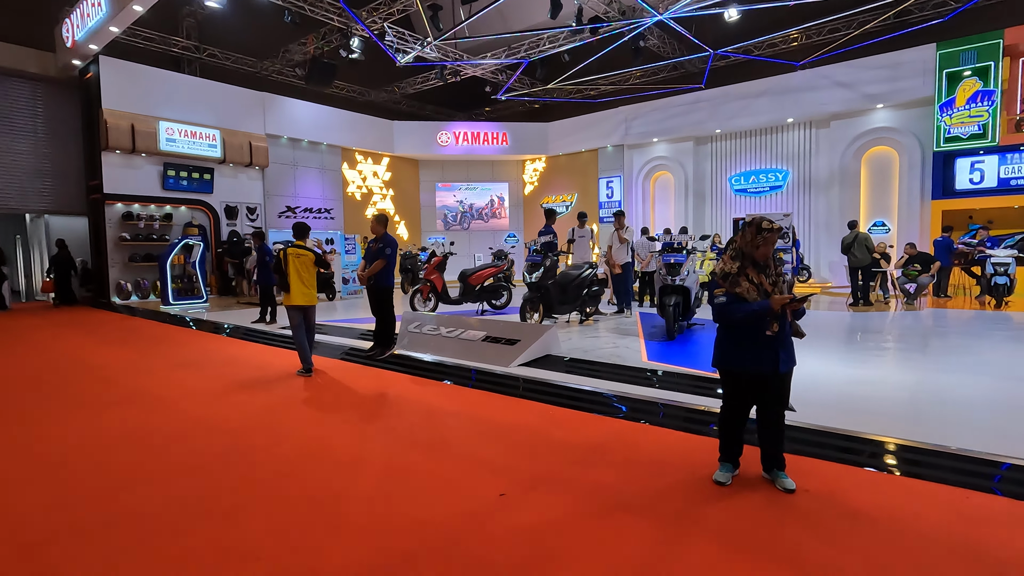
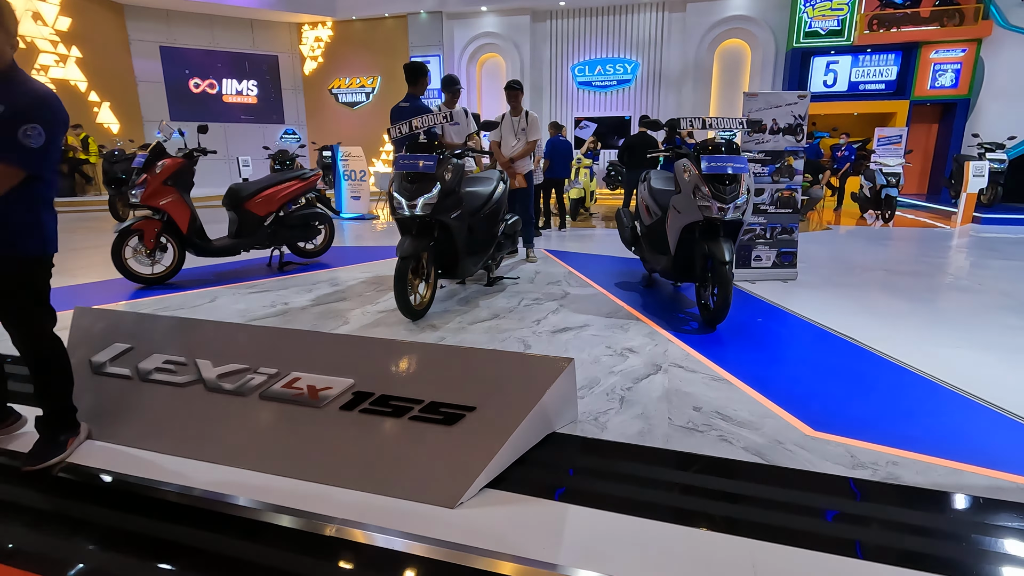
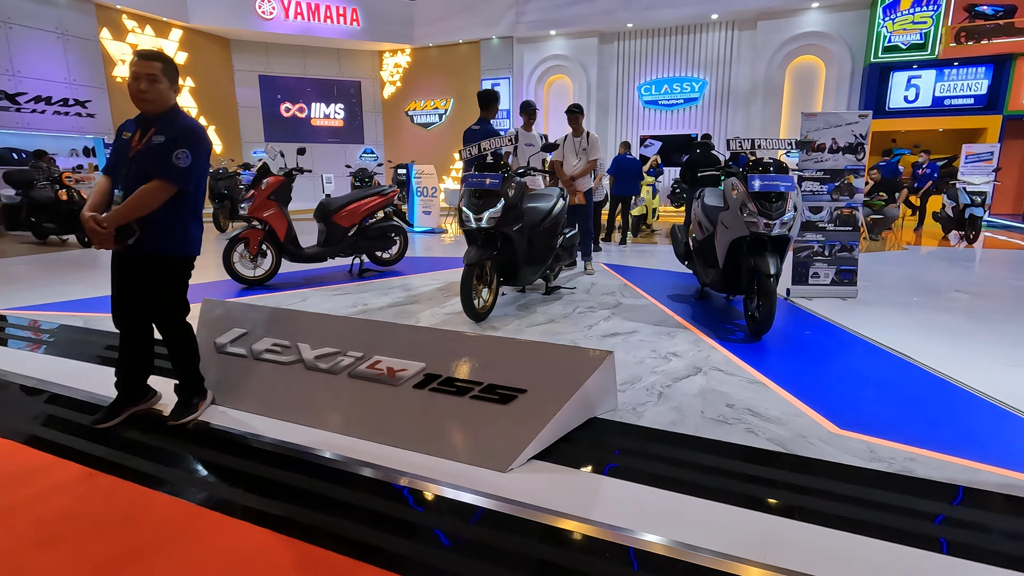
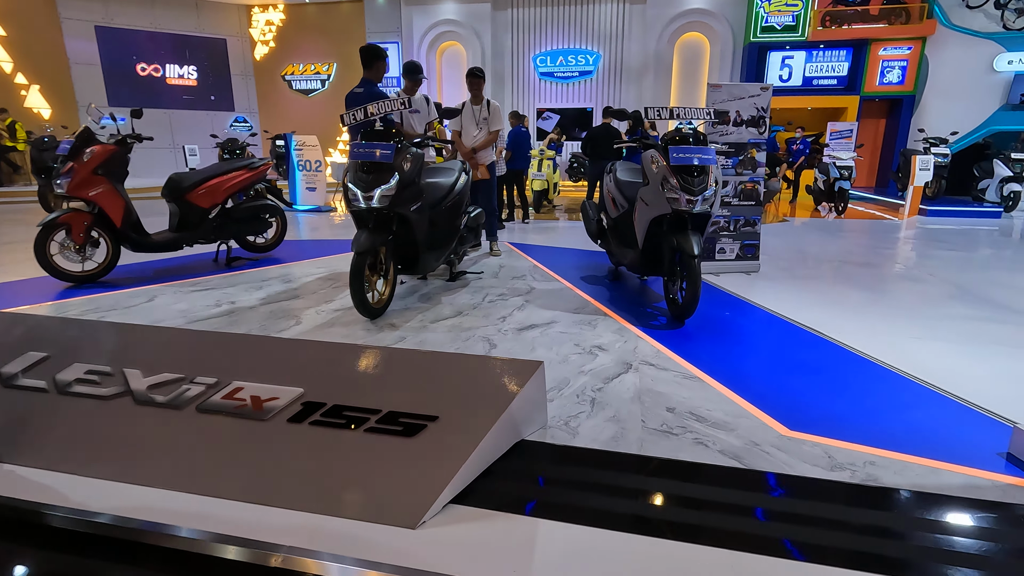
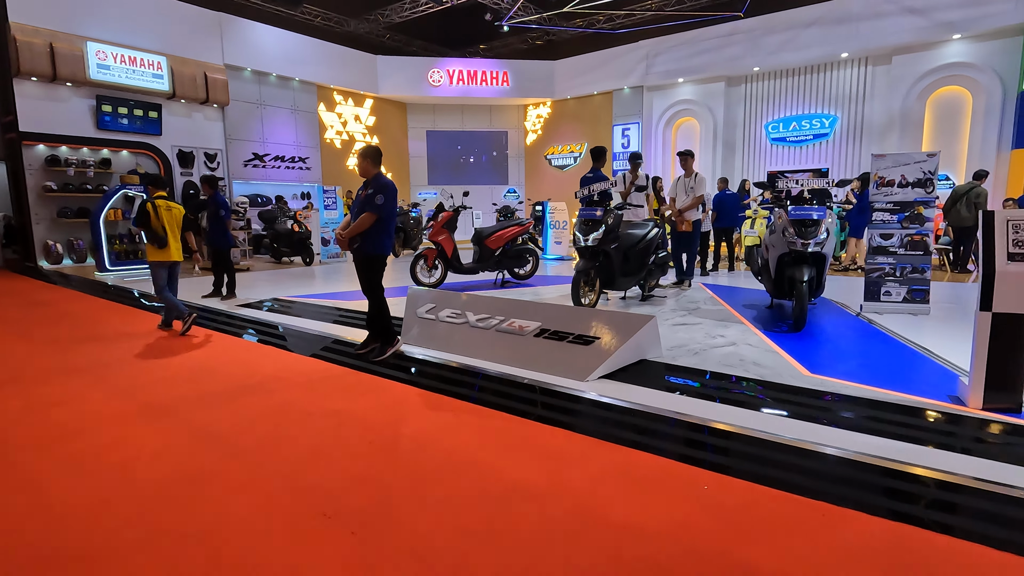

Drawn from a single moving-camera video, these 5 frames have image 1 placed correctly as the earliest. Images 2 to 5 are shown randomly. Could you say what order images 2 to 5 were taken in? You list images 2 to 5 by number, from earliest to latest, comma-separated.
5, 3, 2, 4
